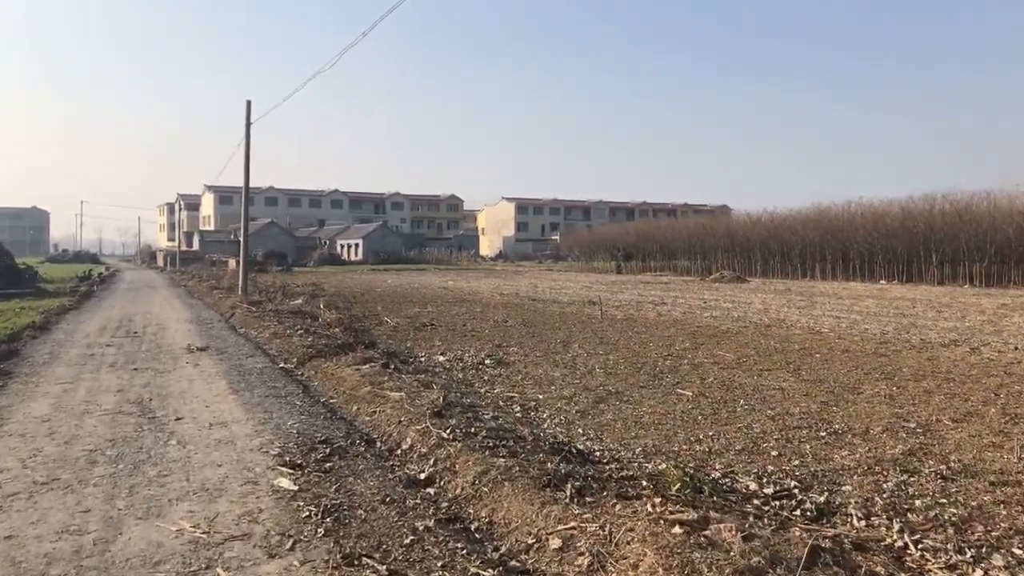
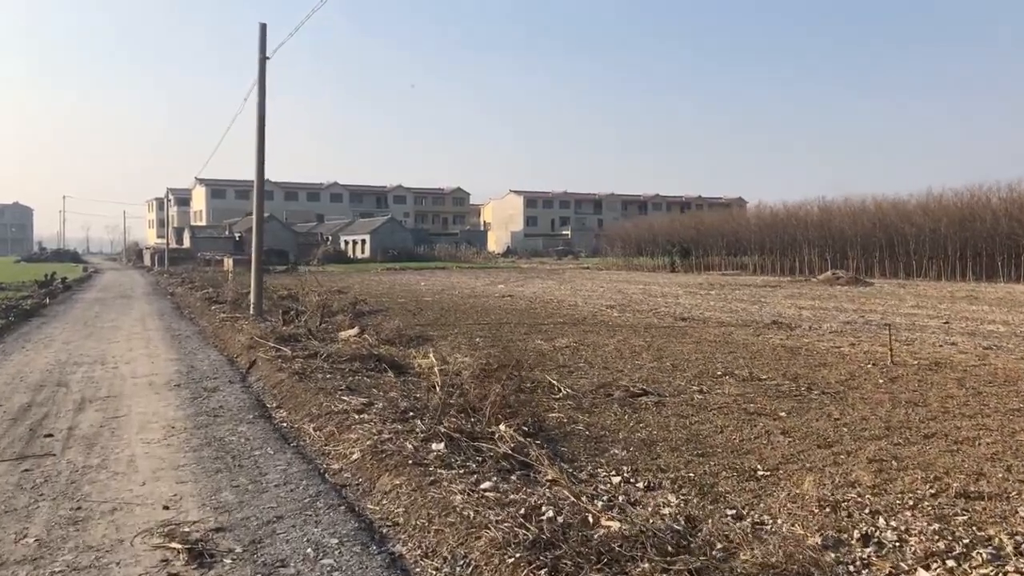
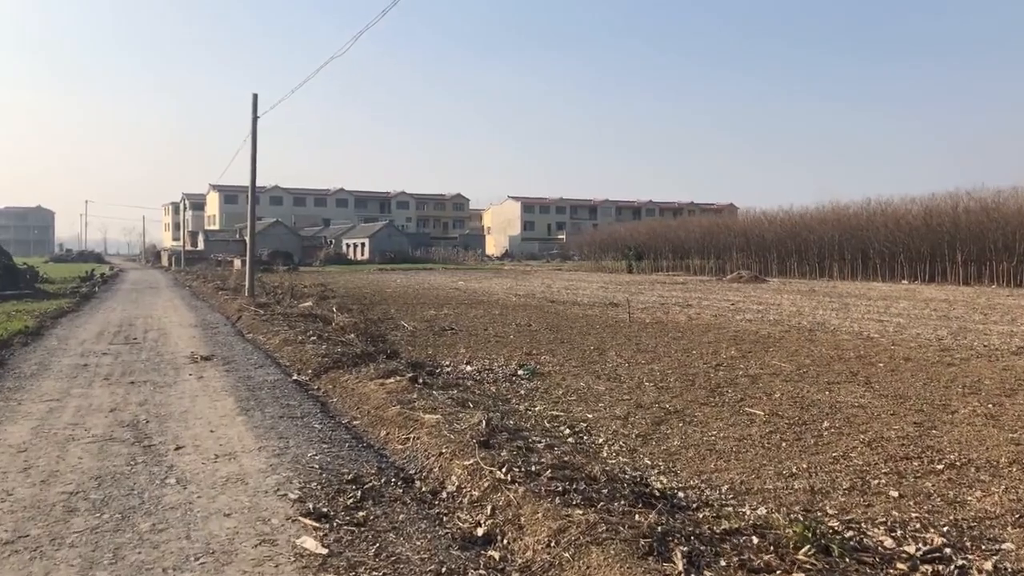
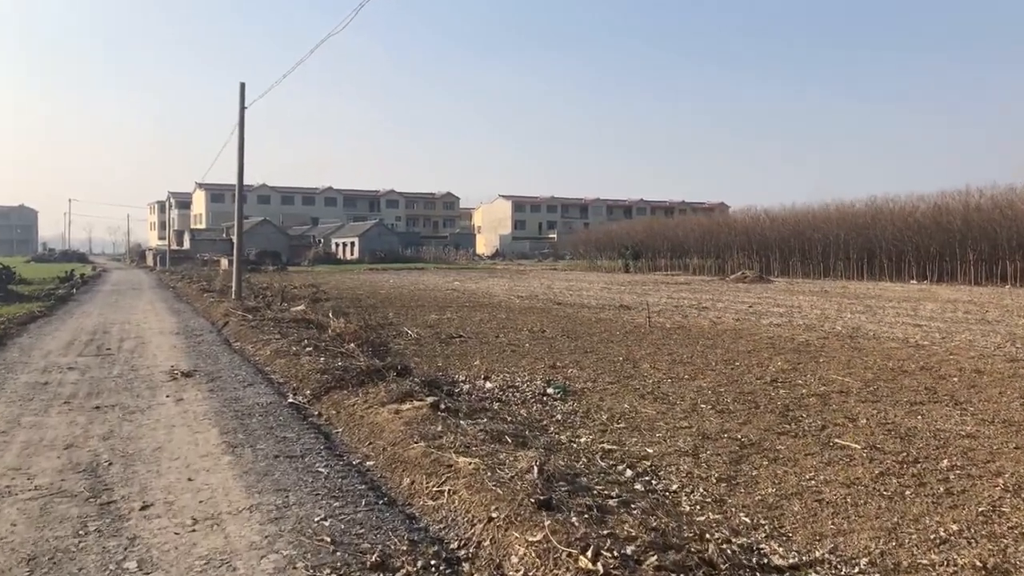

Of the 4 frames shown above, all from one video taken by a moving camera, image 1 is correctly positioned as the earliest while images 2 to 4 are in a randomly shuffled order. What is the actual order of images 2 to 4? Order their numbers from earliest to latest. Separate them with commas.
3, 4, 2
